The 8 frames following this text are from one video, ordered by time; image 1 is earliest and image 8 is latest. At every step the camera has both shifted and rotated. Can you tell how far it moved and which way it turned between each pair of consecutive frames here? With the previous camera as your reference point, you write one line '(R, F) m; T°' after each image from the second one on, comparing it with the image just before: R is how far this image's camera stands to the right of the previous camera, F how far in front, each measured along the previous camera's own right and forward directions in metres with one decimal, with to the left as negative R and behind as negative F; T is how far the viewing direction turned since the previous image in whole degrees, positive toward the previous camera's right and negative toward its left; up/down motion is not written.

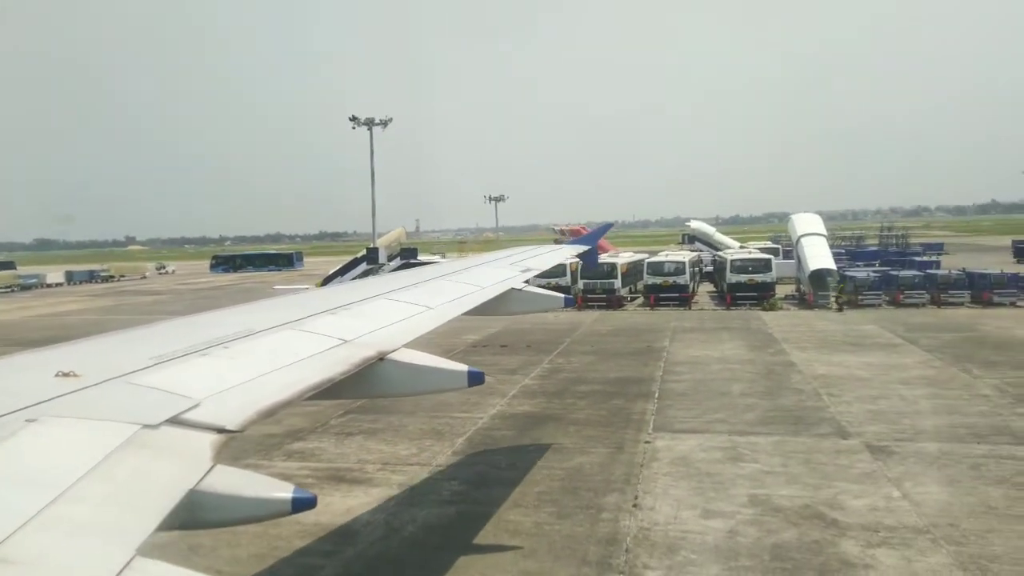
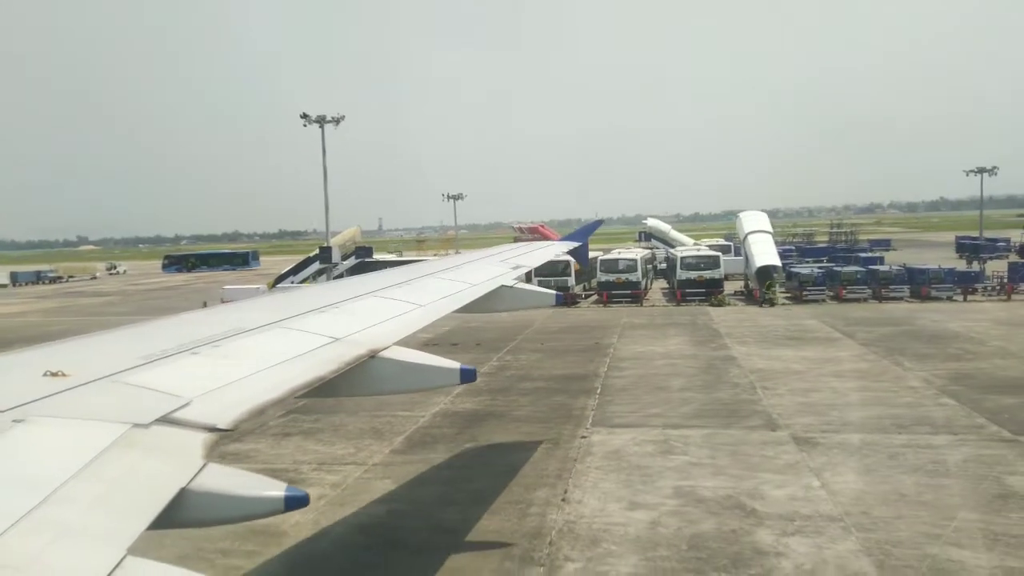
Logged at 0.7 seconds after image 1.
(+0.5, -0.1) m; +3°
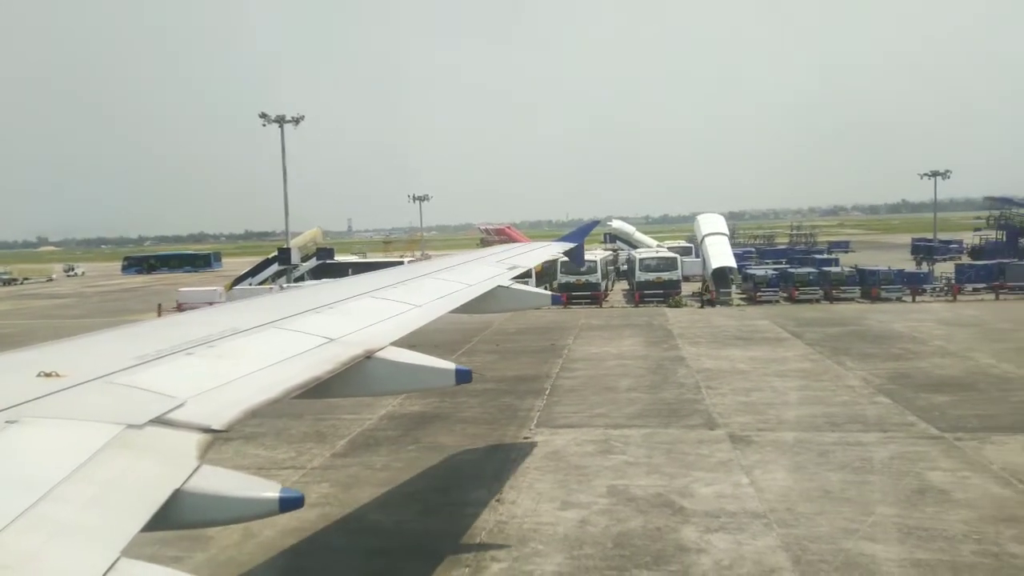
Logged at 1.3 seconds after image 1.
(+0.5, -0.1) m; +2°
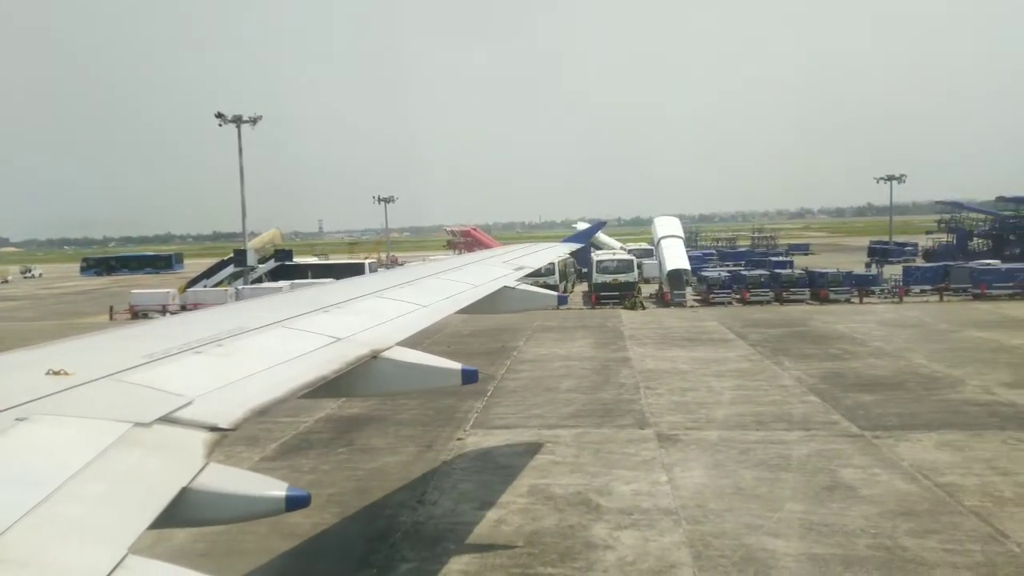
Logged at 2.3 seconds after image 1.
(+0.7, -0.1) m; +2°
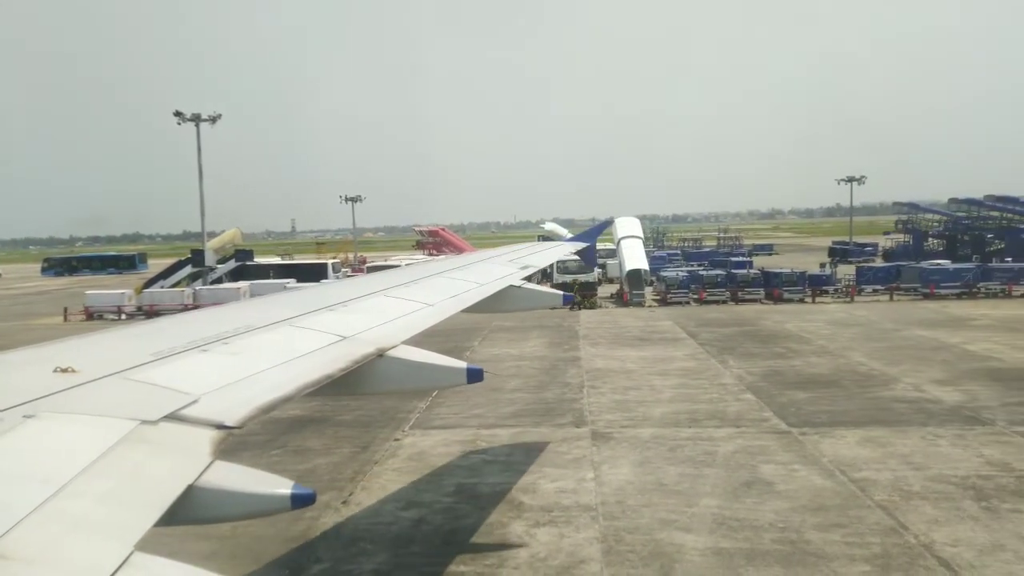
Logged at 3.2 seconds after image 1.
(+0.7, -0.1) m; +2°
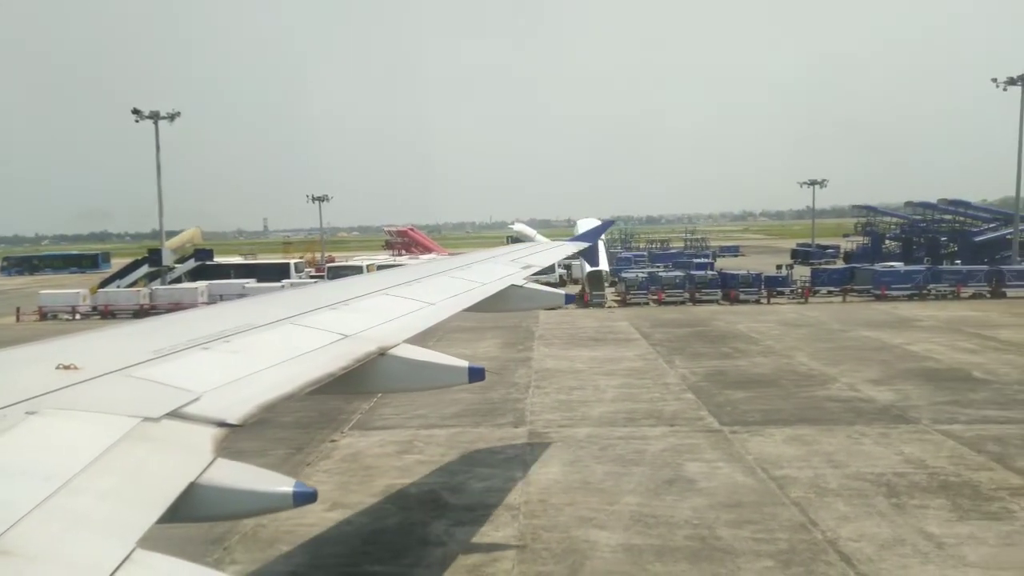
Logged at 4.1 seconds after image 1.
(+0.7, -0.1) m; +2°
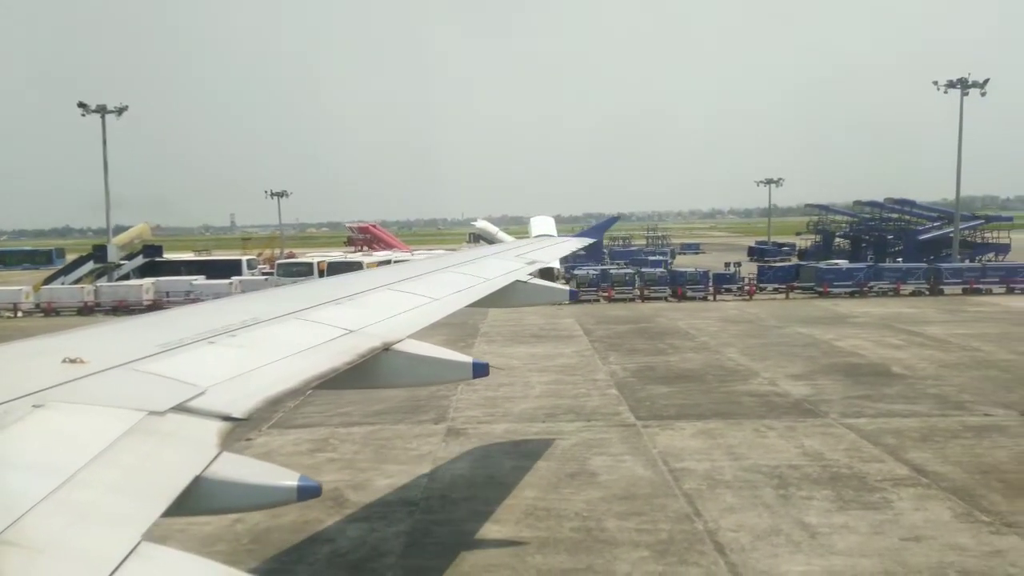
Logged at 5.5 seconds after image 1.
(+0.9, -0.1) m; +2°
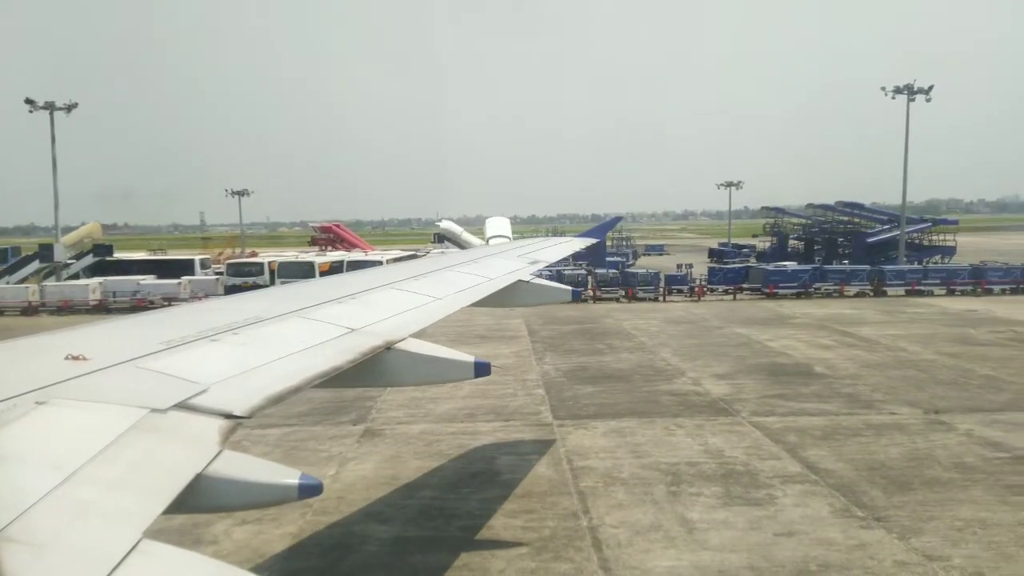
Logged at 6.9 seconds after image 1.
(+1.0, -0.2) m; +2°
